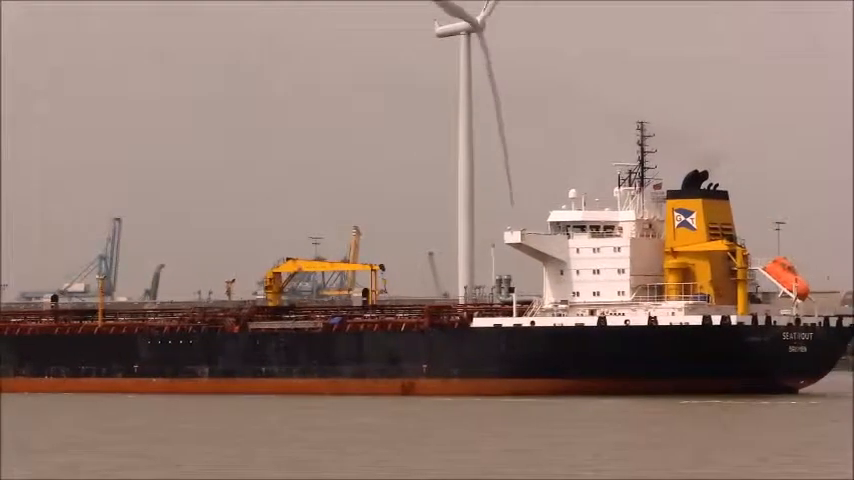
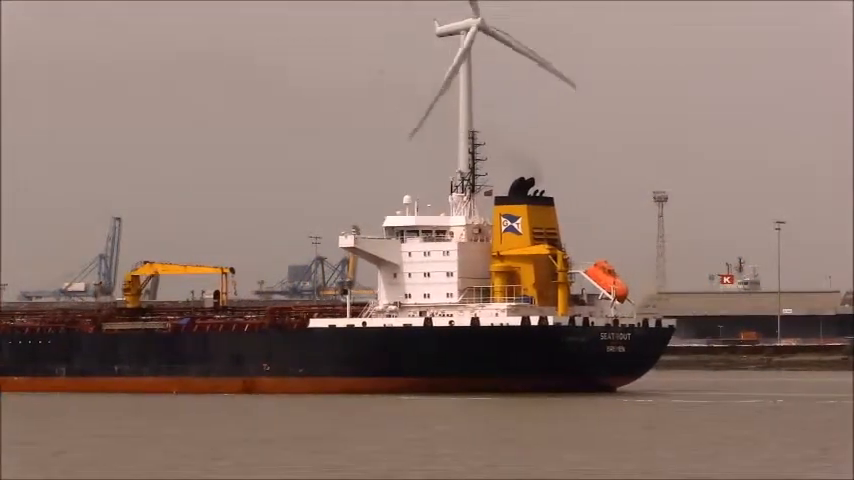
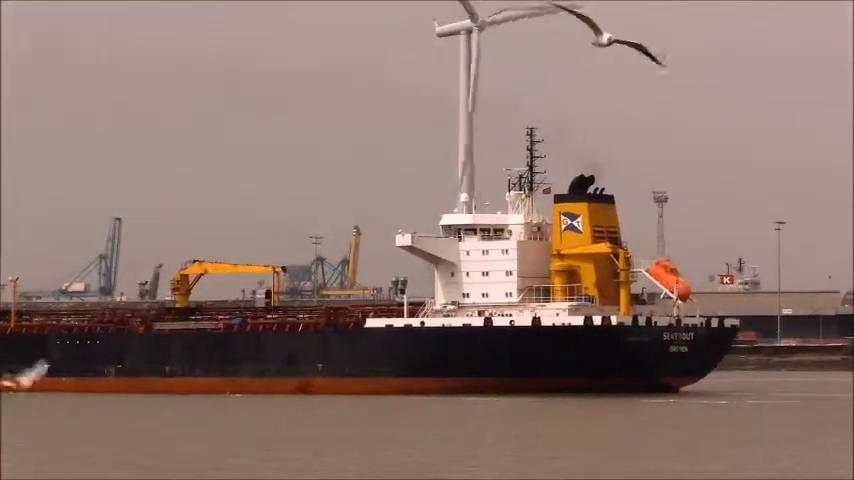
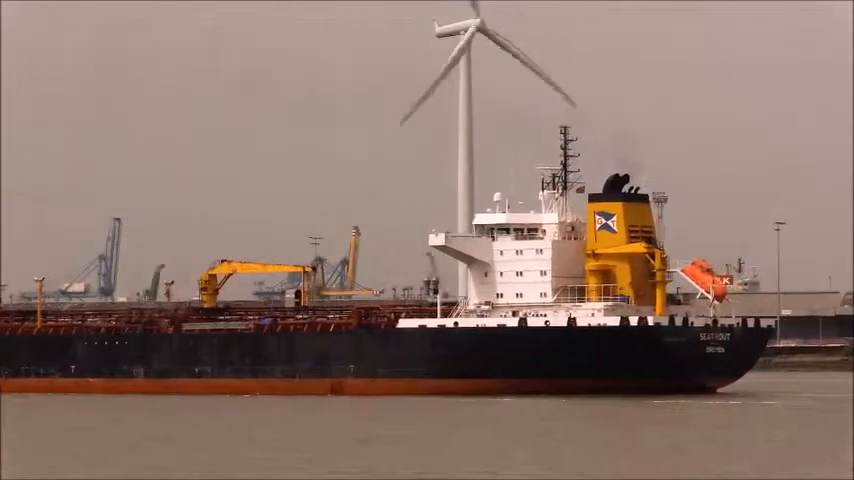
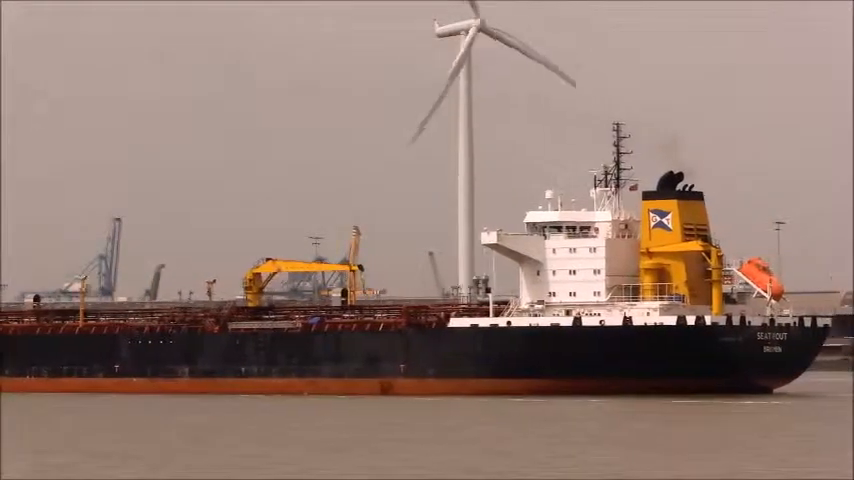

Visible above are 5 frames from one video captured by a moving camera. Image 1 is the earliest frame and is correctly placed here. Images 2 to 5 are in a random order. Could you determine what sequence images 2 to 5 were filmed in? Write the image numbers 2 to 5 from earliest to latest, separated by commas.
5, 4, 3, 2
